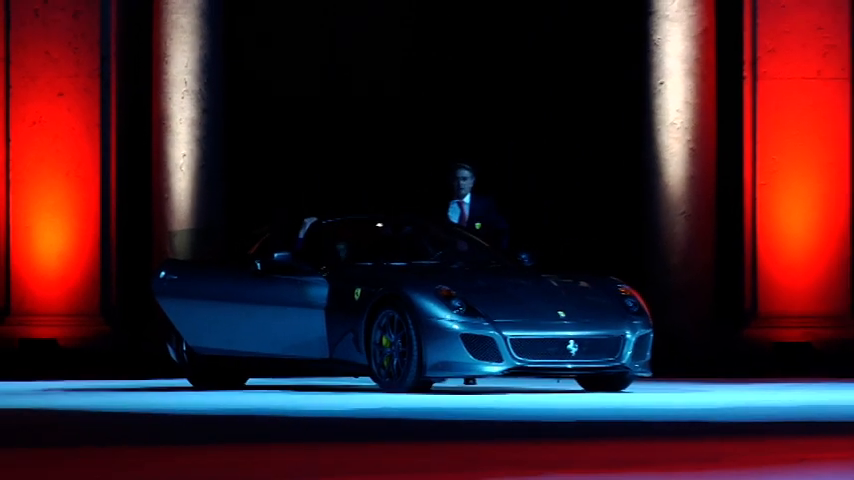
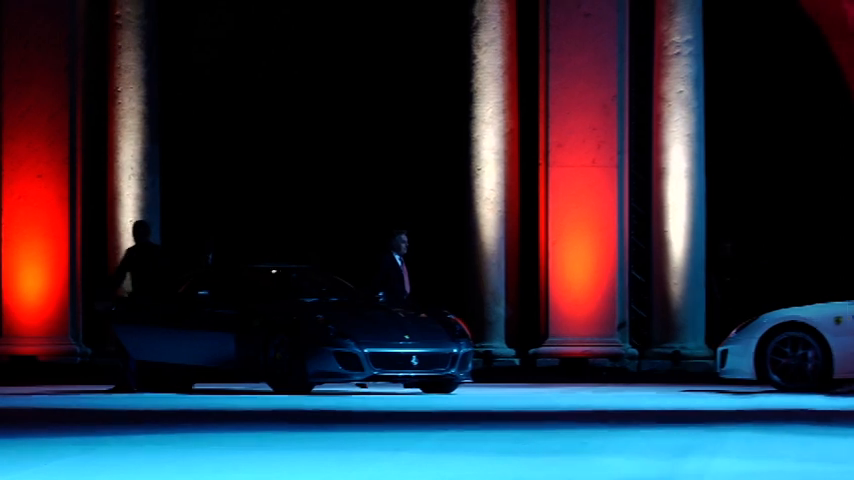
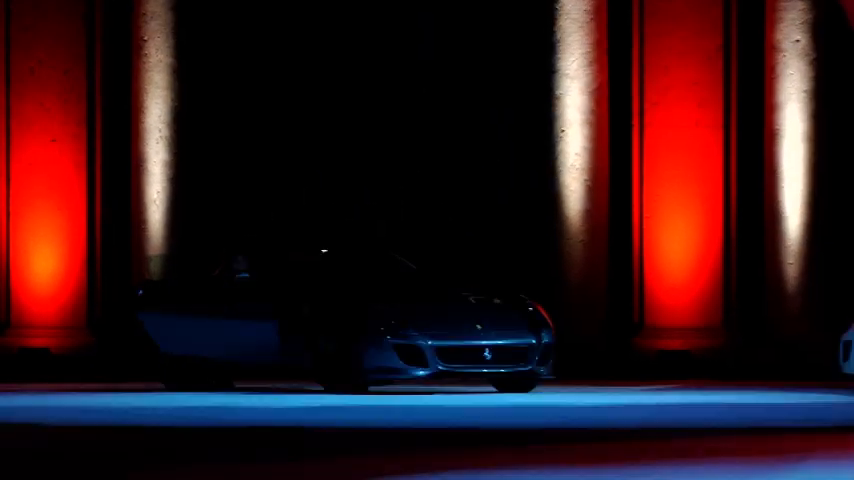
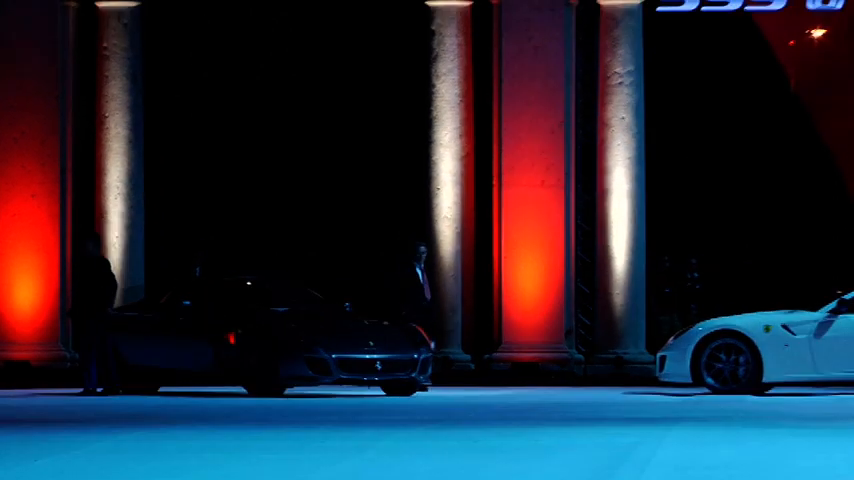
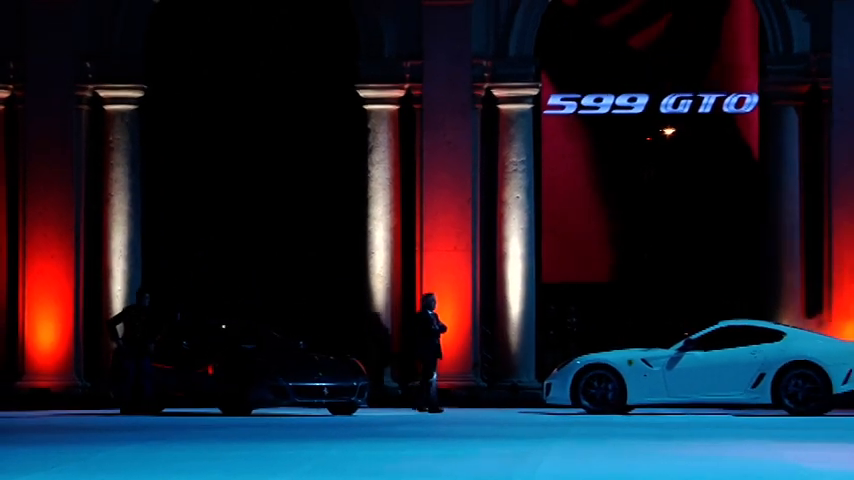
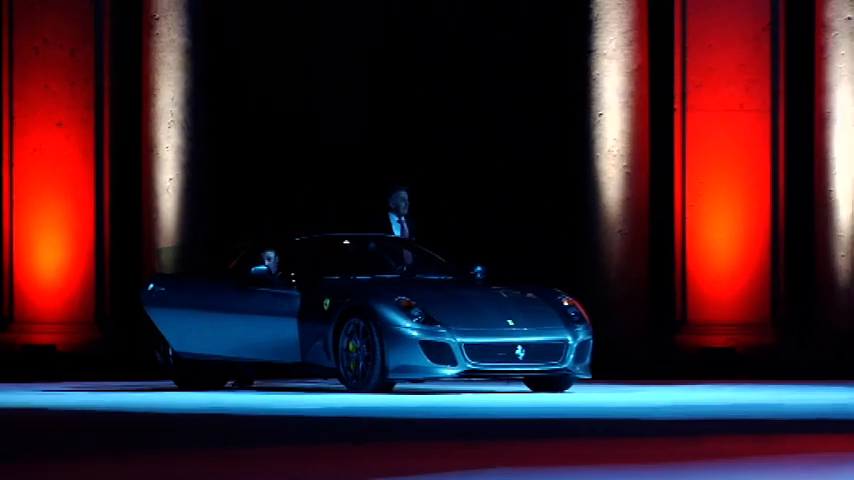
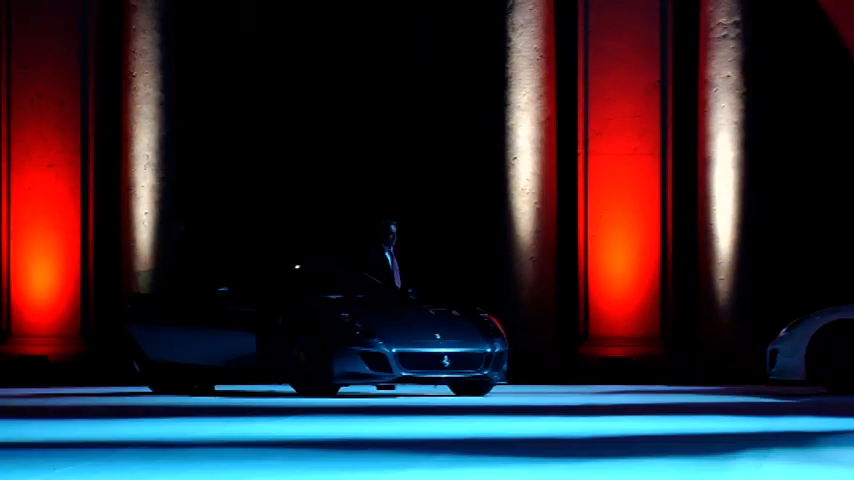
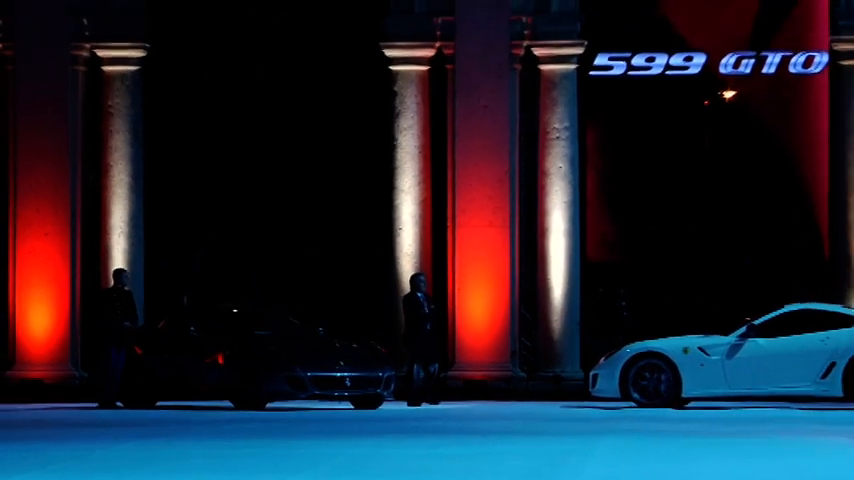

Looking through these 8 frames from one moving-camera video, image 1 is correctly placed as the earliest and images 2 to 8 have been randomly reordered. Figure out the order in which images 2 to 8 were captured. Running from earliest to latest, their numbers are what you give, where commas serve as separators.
6, 3, 7, 2, 4, 8, 5
